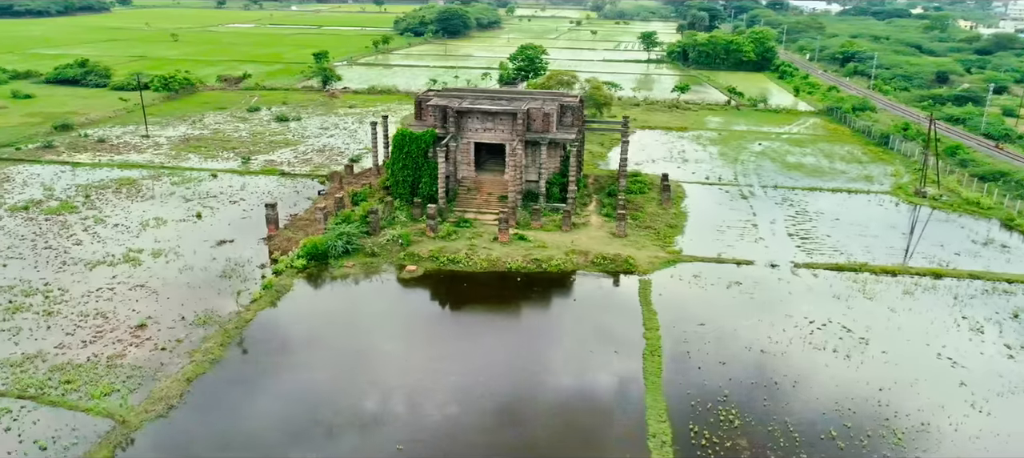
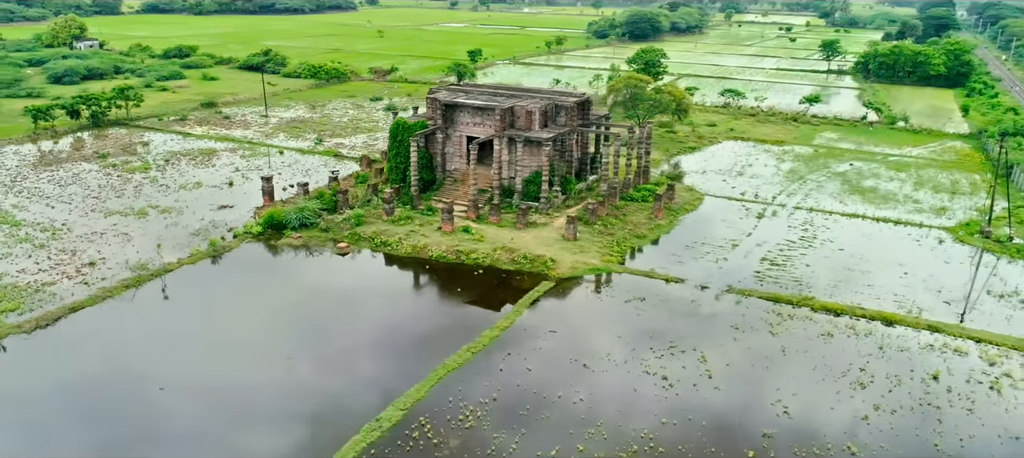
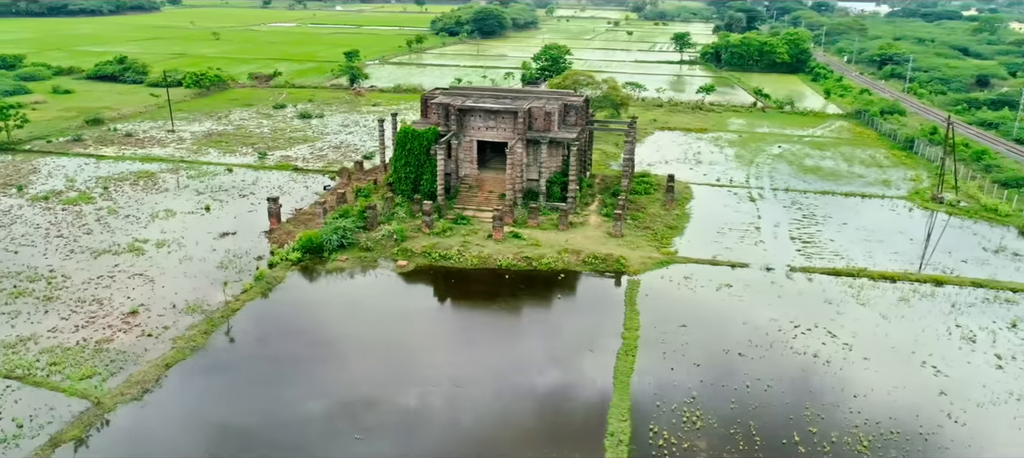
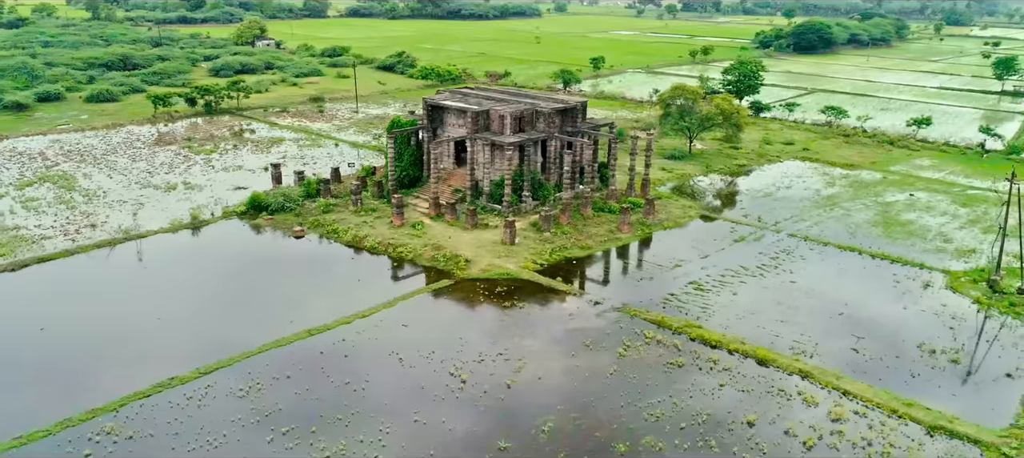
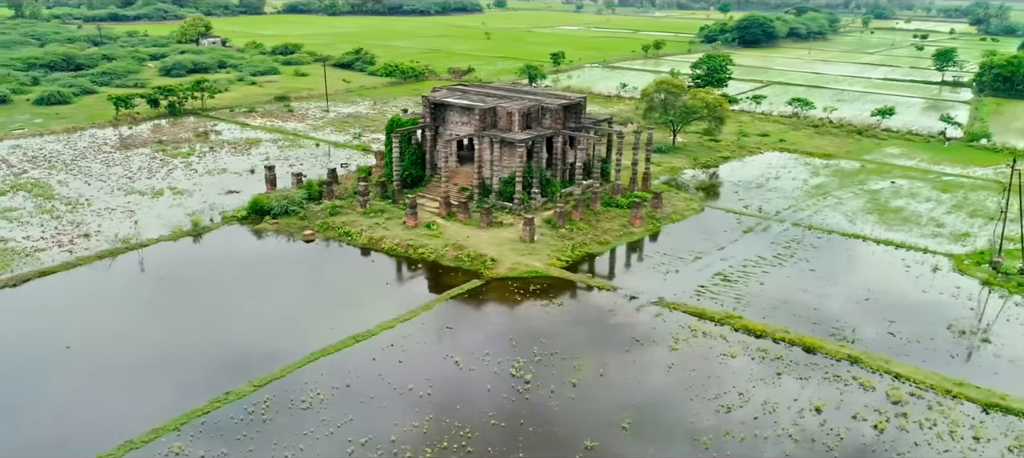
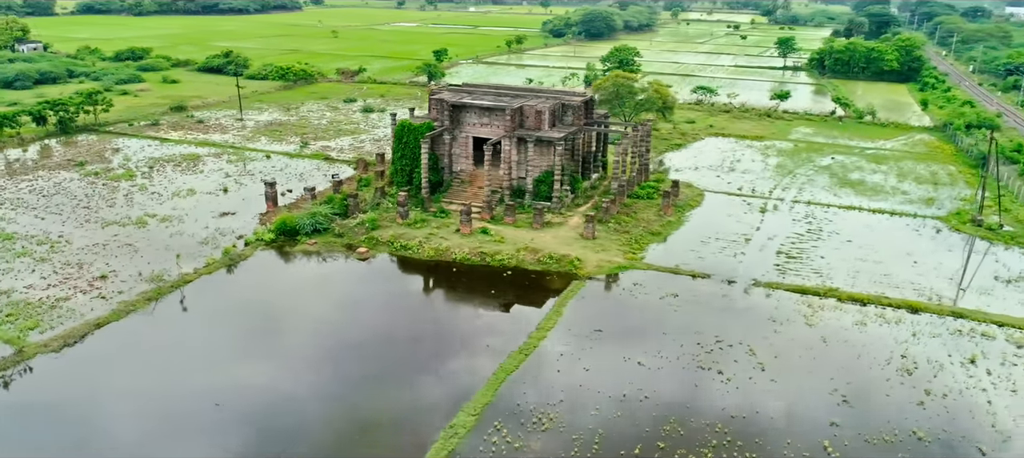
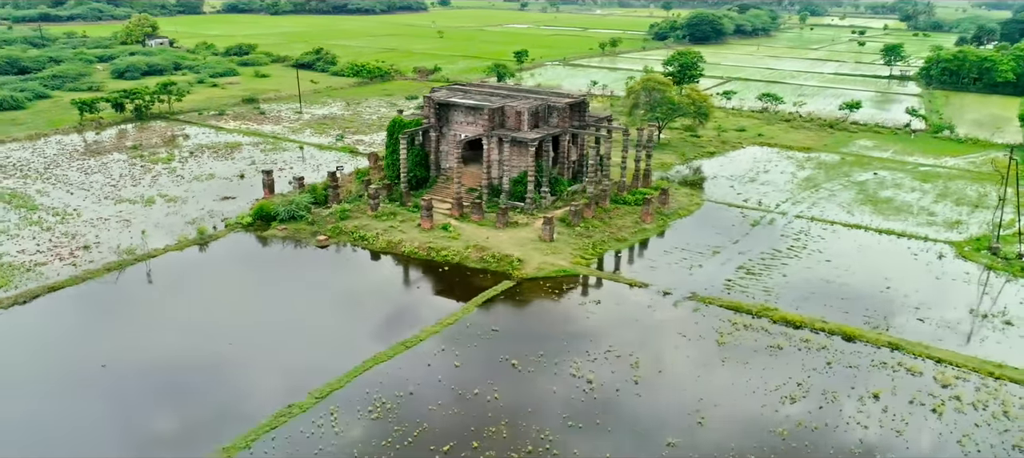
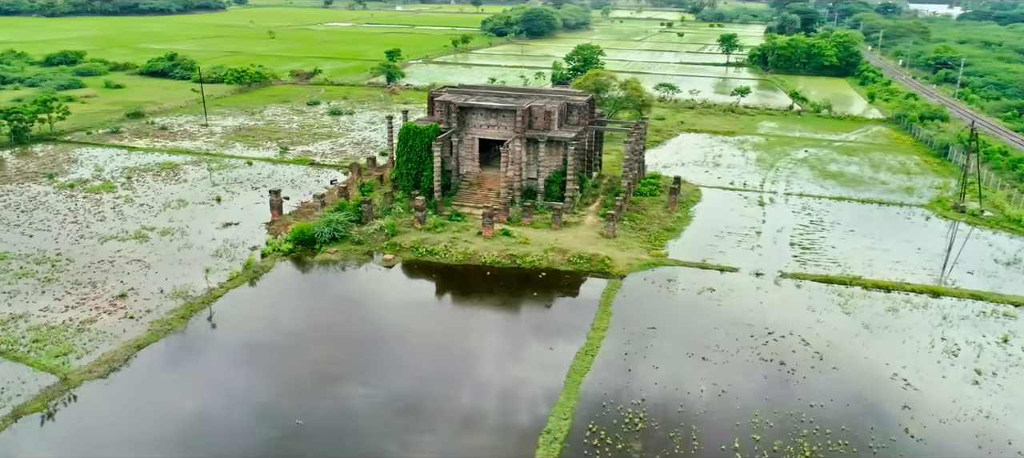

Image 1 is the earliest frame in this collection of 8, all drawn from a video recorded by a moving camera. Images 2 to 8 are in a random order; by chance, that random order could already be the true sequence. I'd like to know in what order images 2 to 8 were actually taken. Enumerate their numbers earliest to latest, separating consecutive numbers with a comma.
3, 8, 6, 2, 7, 5, 4
